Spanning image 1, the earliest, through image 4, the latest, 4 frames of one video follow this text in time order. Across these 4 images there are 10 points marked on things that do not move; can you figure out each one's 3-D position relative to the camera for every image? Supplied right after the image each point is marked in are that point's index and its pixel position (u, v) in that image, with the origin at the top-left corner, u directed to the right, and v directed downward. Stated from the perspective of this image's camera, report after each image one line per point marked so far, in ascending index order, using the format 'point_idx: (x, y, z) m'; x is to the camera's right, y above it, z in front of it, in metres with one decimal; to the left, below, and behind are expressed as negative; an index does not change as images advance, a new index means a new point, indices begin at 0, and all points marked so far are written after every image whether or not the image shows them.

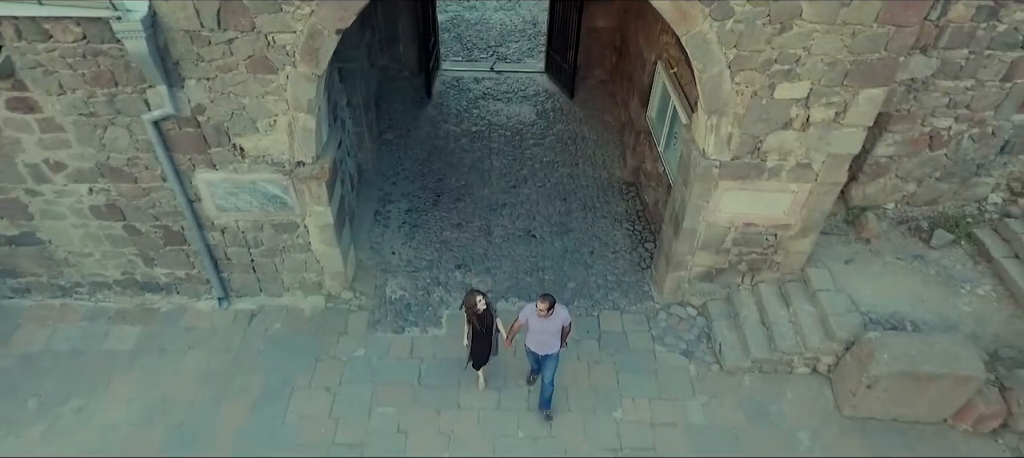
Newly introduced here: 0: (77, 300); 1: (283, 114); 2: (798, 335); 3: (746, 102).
0: (-3.6, -0.6, +5.0) m
1: (-1.5, +0.7, +3.9) m
2: (+2.1, -0.8, +4.6) m
3: (+1.5, +0.8, +3.8) m
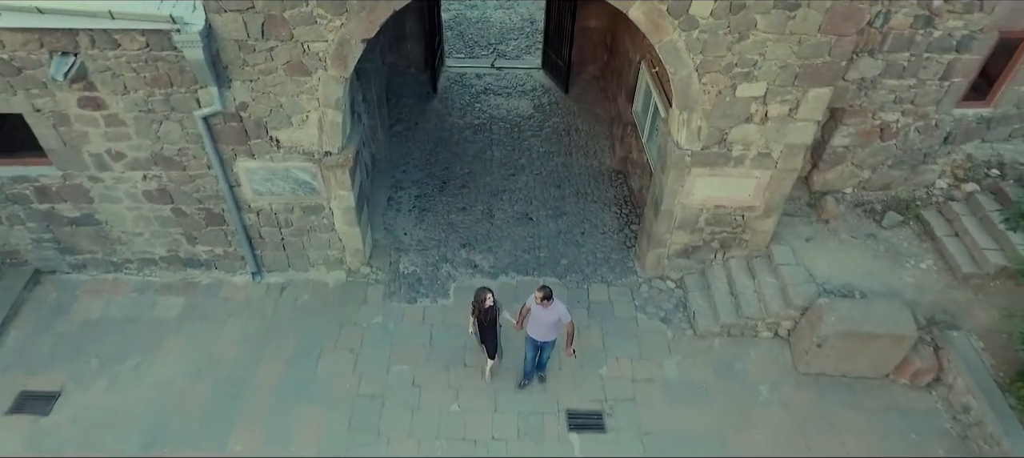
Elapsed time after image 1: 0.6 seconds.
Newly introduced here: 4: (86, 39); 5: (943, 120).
0: (-3.6, -0.4, +5.6) m
1: (-1.5, +0.9, +4.5) m
2: (+2.1, -0.6, +5.2) m
3: (+1.5, +0.9, +4.5) m
4: (-2.9, +1.3, +4.1) m
5: (+3.8, +1.0, +5.4) m
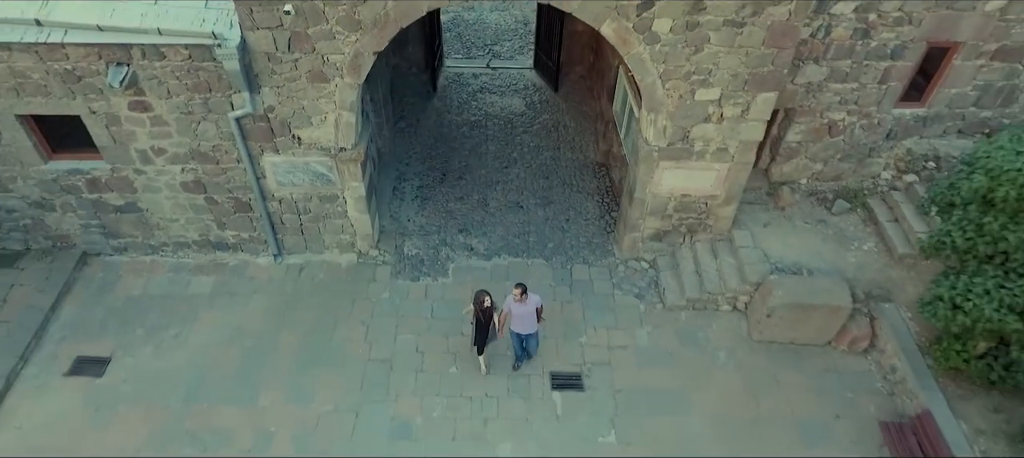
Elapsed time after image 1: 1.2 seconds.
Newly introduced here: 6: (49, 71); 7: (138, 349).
0: (-3.7, -0.3, +6.4) m
1: (-1.6, +1.0, +5.3) m
2: (+2.1, -0.5, +6.0) m
3: (+1.4, +1.1, +5.2) m
4: (-3.0, +1.4, +4.8) m
5: (+3.7, +1.1, +6.1) m
6: (-3.7, +1.3, +4.9) m
7: (-3.5, -1.1, +5.7) m
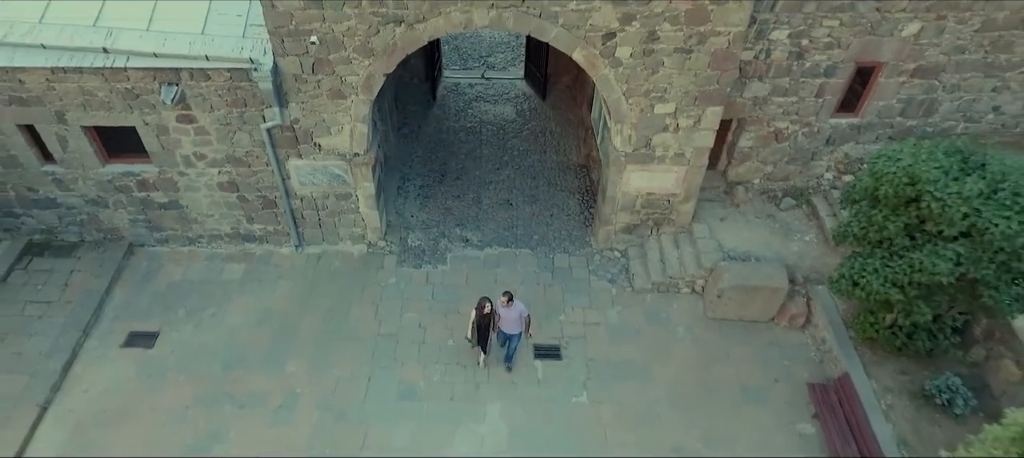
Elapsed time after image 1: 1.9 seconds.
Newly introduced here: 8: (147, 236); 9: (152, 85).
0: (-3.8, -0.2, +7.3) m
1: (-1.7, +1.1, +6.2) m
2: (+1.9, -0.4, +7.0) m
3: (+1.3, +1.1, +6.2) m
4: (-3.1, +1.5, +5.8) m
5: (+3.6, +1.2, +7.1) m
6: (-3.8, +1.3, +5.9) m
7: (-3.6, -1.0, +6.6) m
8: (-4.3, -0.1, +7.2) m
9: (-3.5, +1.4, +5.8) m
